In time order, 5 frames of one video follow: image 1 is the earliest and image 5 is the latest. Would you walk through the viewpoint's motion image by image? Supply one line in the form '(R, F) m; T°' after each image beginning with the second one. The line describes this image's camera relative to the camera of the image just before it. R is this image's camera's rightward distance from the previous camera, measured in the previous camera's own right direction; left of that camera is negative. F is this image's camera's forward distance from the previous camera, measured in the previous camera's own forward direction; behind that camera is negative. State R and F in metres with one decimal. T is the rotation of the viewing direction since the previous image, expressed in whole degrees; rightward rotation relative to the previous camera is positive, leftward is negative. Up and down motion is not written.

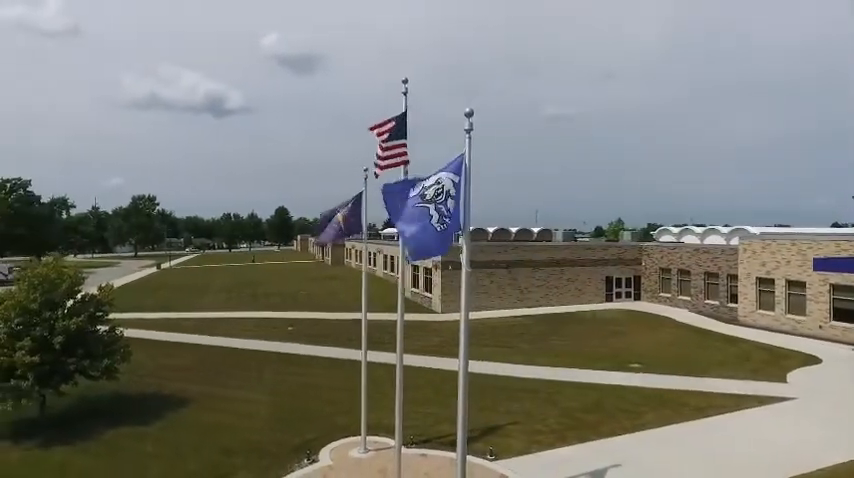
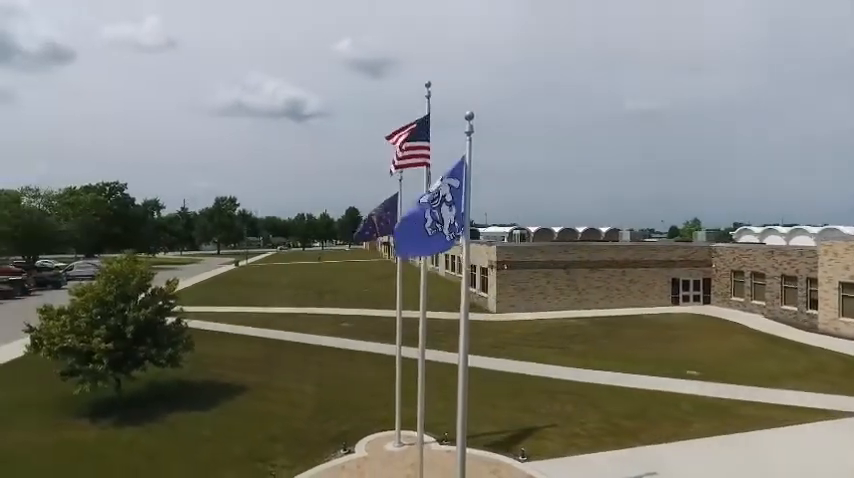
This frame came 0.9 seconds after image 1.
(+0.9, -0.1) m; -8°
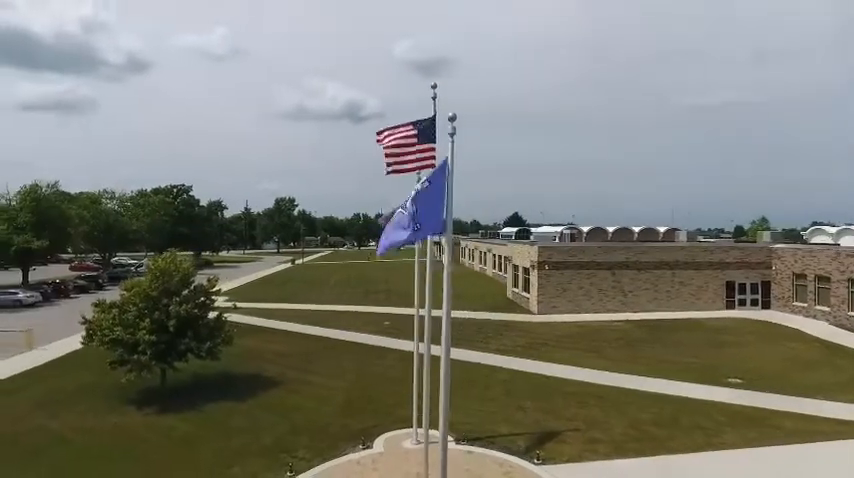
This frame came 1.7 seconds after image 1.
(+1.0, 0.0) m; -6°
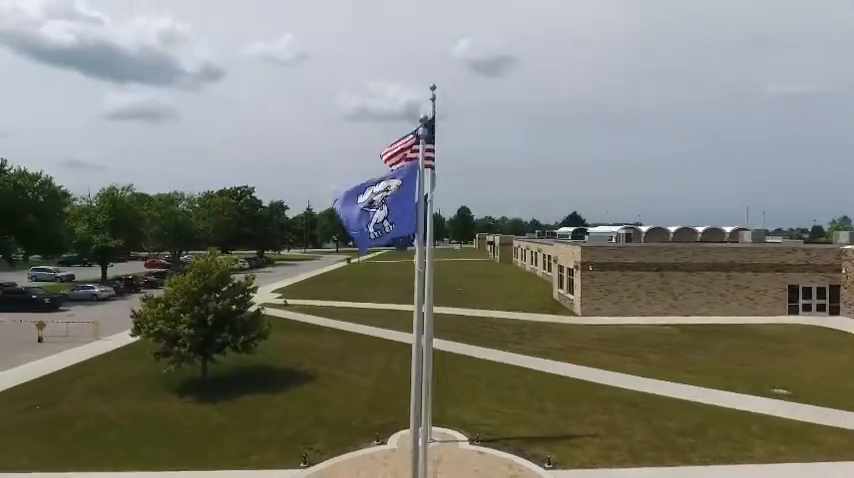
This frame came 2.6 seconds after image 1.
(+1.2, 0.0) m; -7°
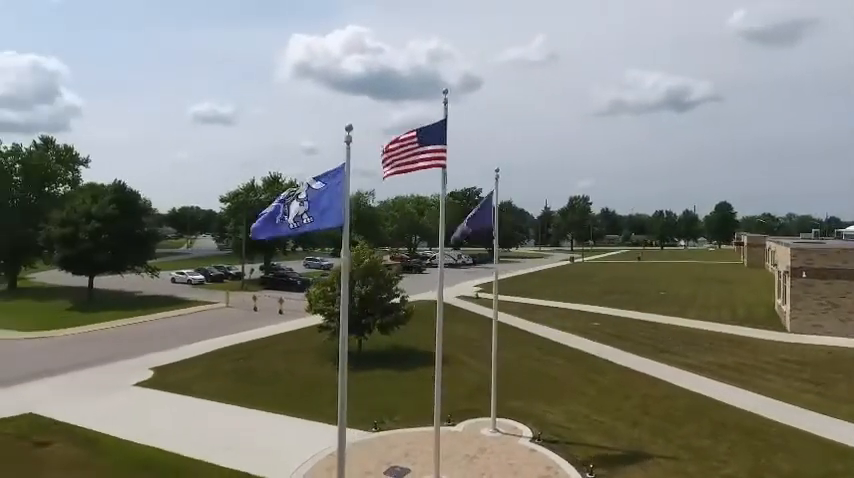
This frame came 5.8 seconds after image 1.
(+4.8, +0.4) m; -27°
